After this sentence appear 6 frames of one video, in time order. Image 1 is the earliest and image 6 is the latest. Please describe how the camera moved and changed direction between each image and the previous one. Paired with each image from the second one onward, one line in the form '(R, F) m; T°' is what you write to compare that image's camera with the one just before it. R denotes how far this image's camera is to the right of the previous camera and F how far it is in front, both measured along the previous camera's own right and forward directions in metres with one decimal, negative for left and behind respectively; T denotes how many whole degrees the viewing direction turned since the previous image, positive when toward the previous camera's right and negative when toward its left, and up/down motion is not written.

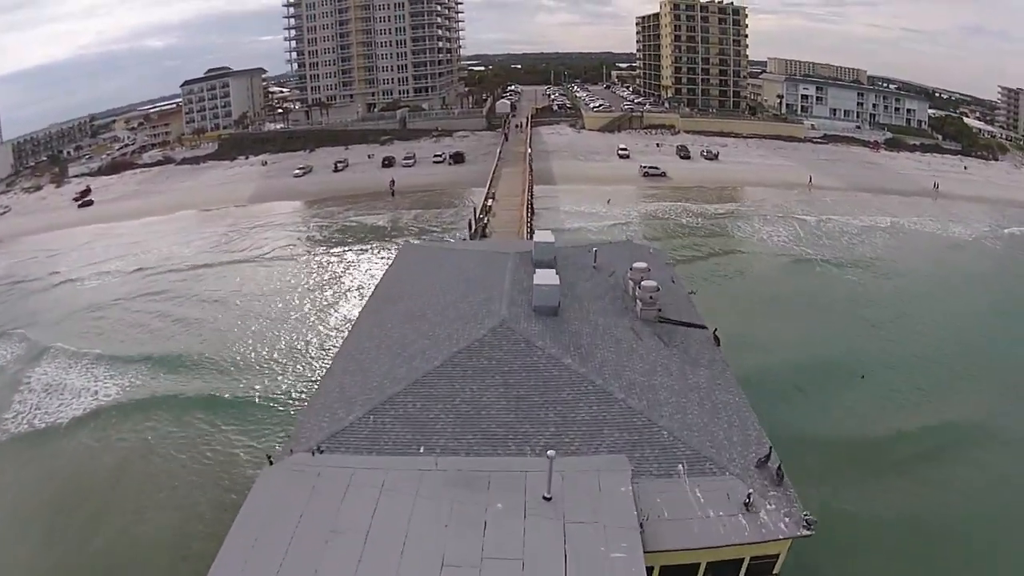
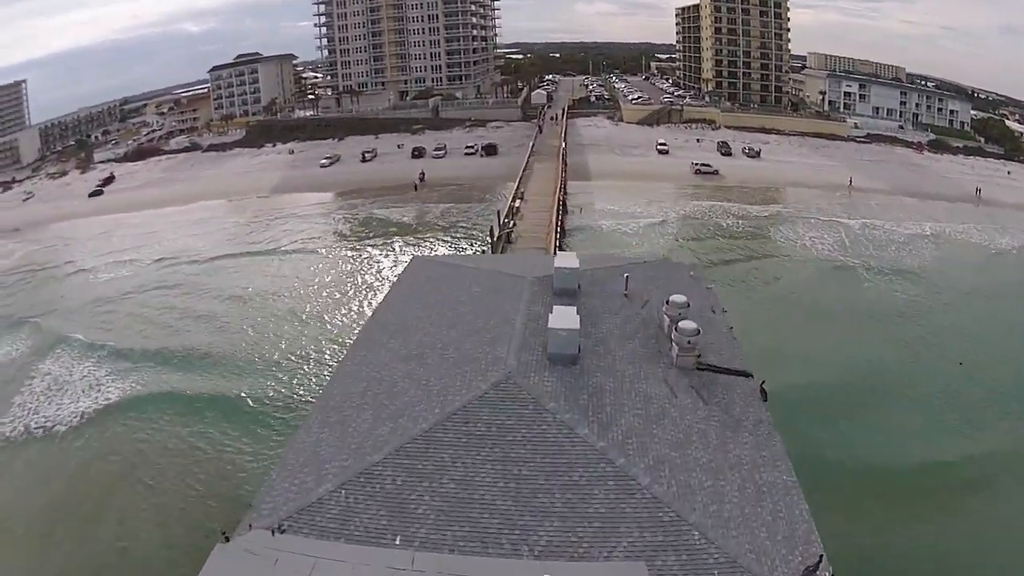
(+0.2, +1.3) m; -2°
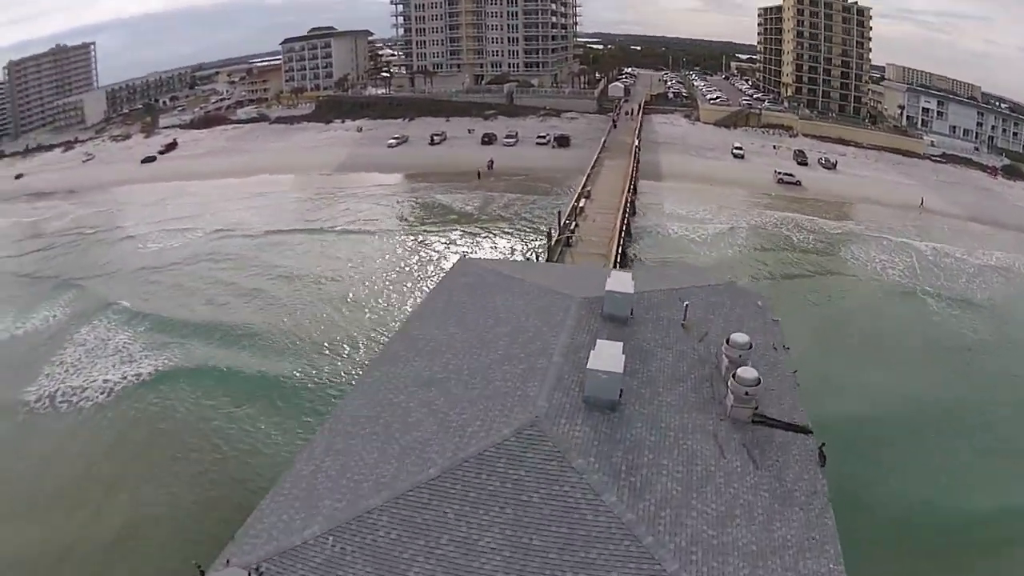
(+0.2, +0.9) m; -4°
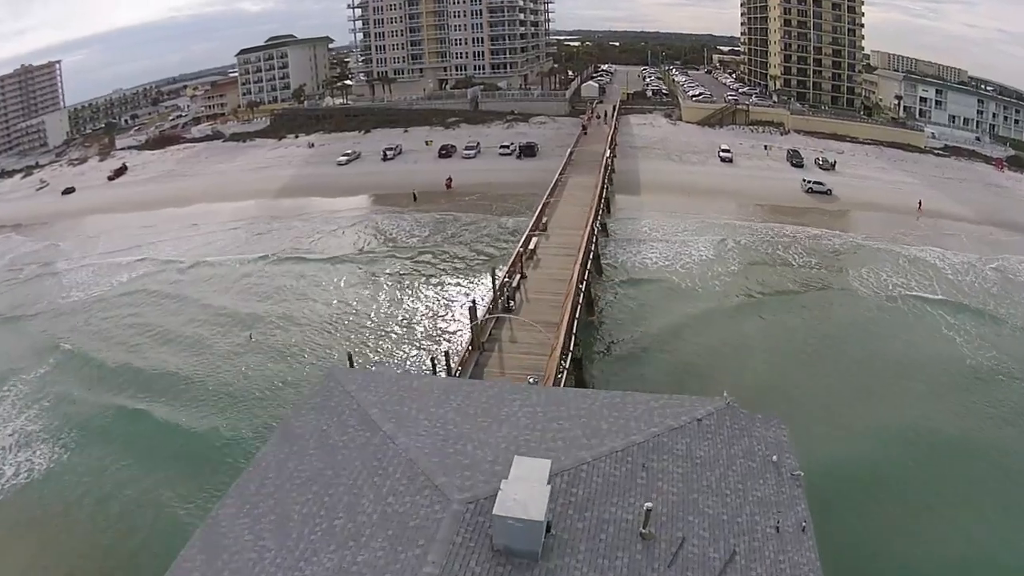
(+1.2, +3.8) m; 0°
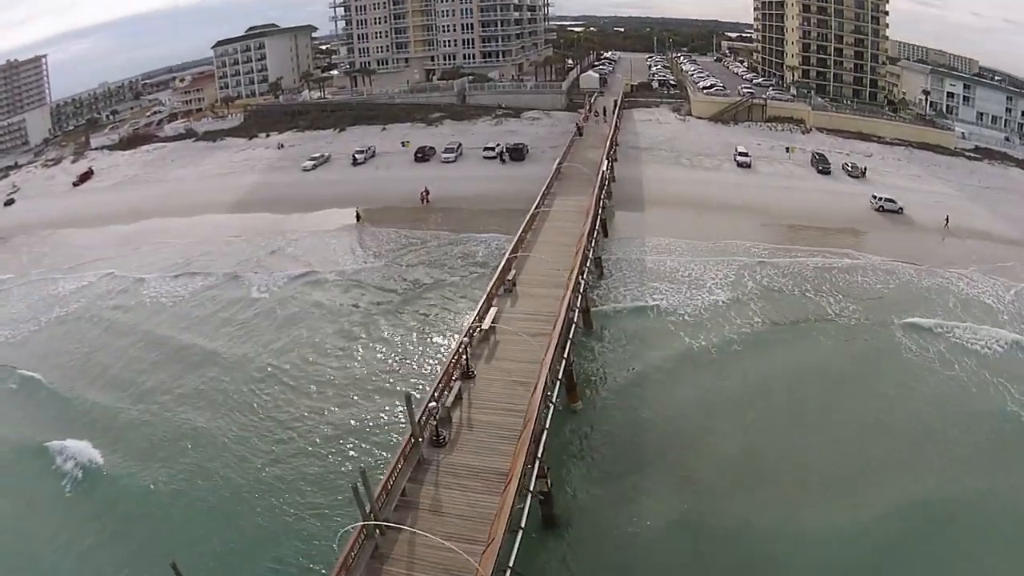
(+0.9, +4.2) m; -1°
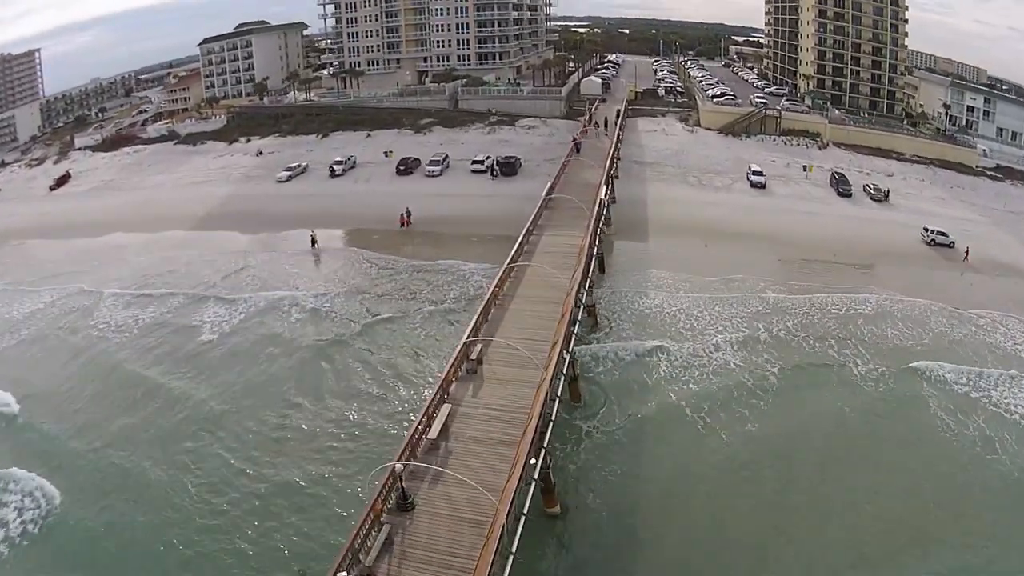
(+0.5, +2.7) m; 0°
